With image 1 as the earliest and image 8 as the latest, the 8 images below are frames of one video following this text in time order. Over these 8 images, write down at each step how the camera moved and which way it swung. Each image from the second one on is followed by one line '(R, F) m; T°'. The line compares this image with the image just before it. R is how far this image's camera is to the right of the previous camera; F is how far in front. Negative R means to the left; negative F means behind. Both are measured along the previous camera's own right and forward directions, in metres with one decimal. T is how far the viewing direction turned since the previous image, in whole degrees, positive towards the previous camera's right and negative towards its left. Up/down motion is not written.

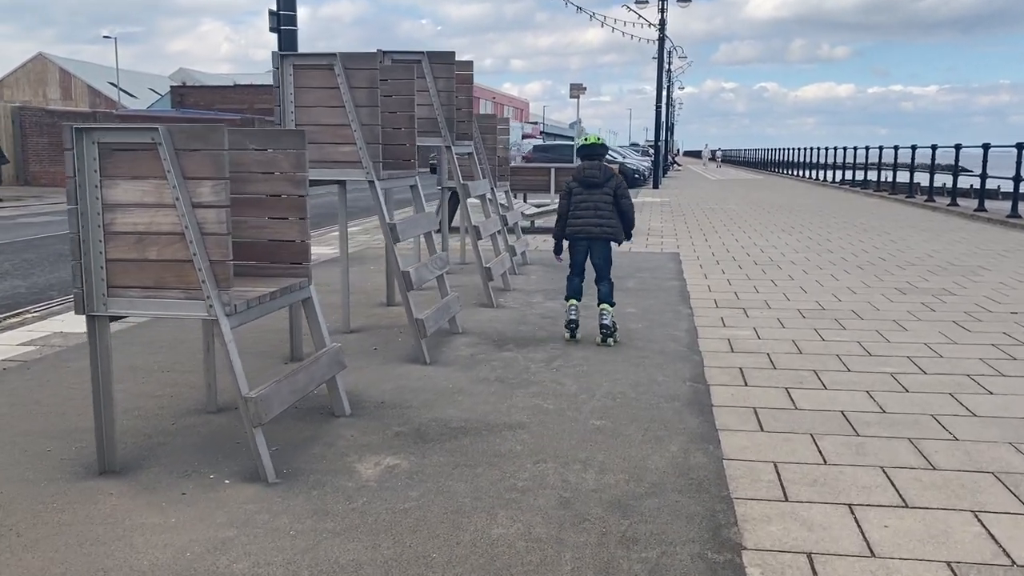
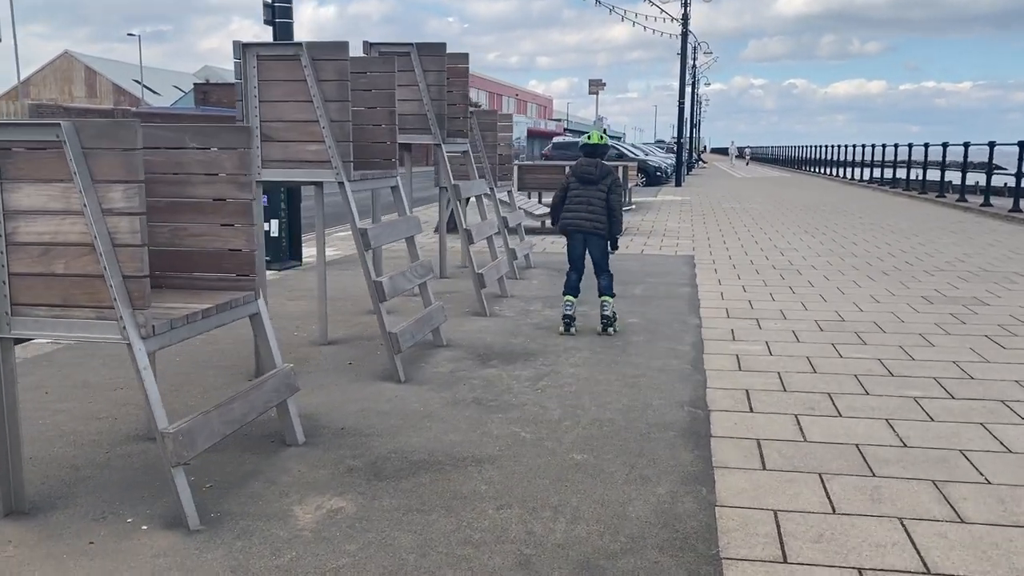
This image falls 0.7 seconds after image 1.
(+0.3, +0.5) m; -2°
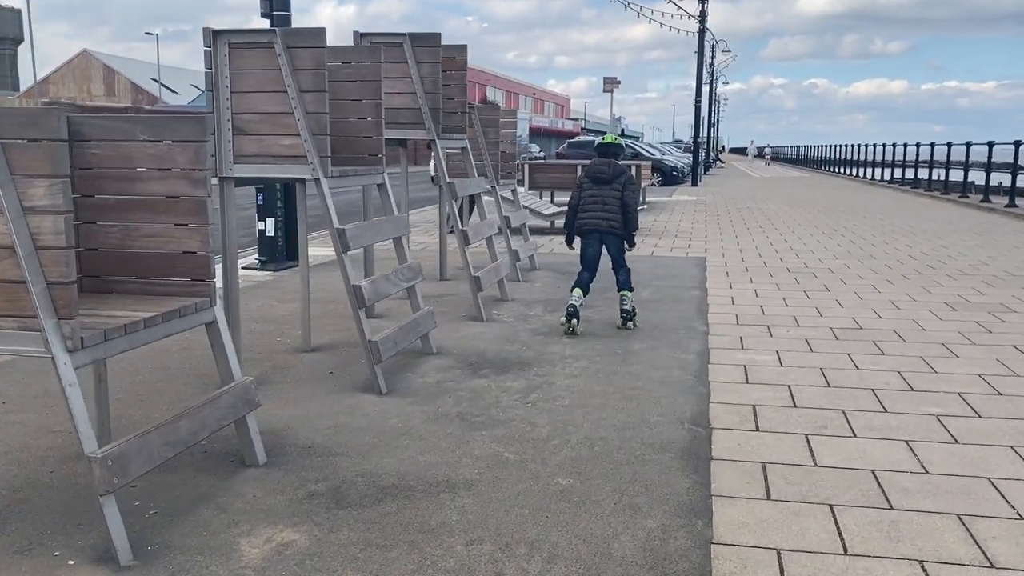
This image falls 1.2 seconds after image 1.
(+0.2, +0.4) m; -1°
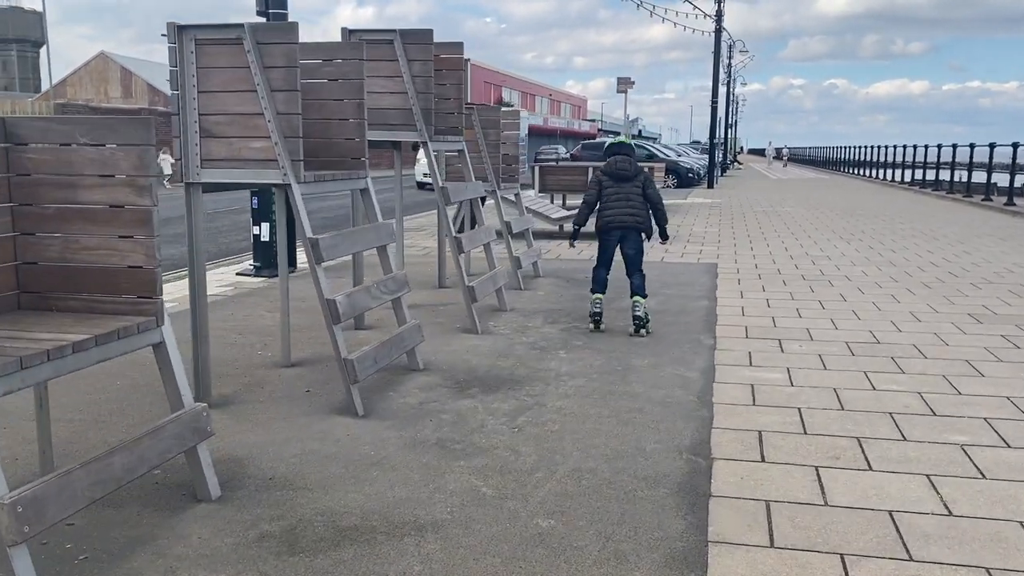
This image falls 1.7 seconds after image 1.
(+0.2, +0.4) m; -1°
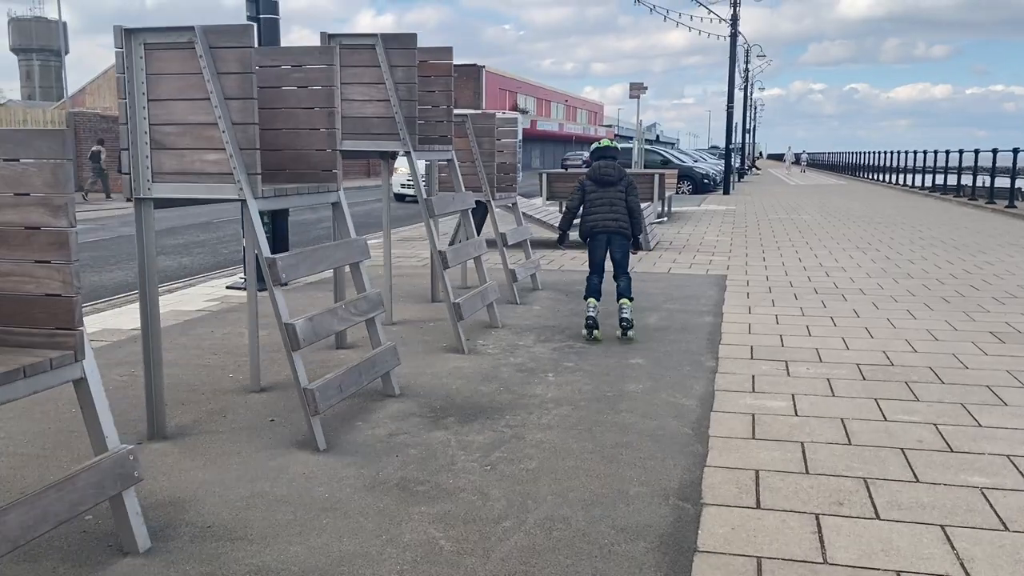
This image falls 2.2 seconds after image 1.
(+0.2, +0.4) m; -1°
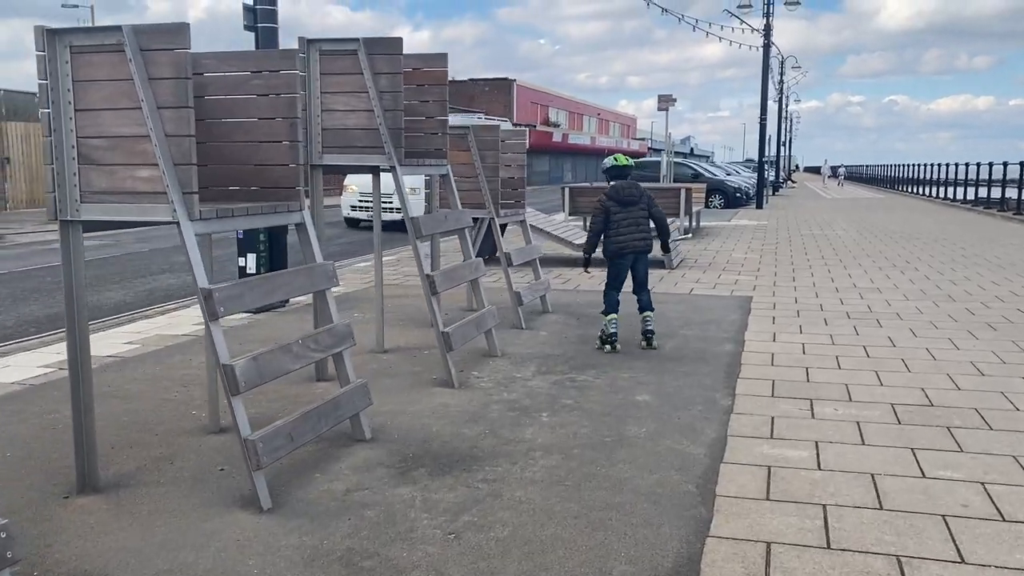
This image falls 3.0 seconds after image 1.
(+0.3, +0.6) m; -2°
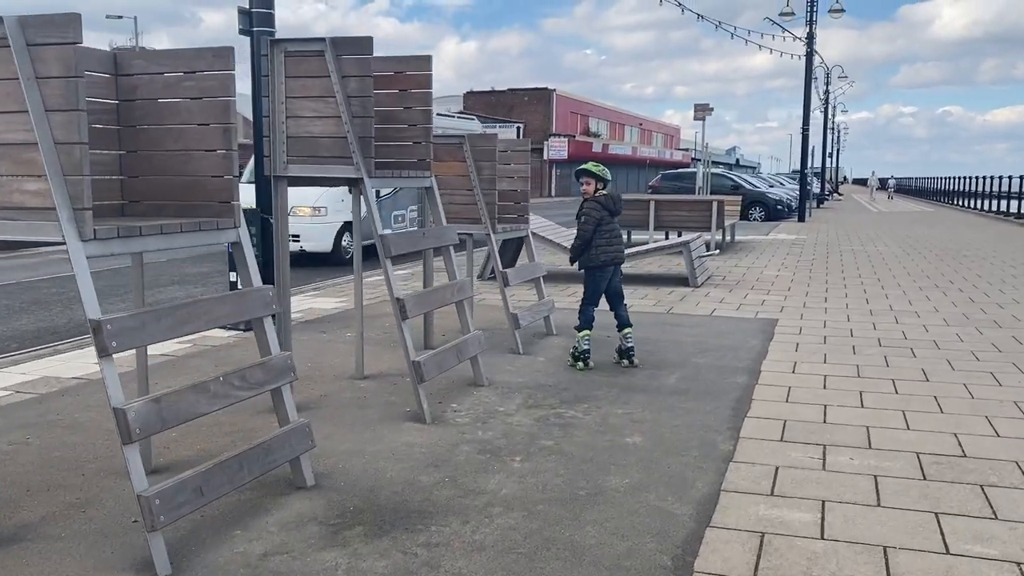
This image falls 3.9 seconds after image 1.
(+0.4, +0.6) m; -3°
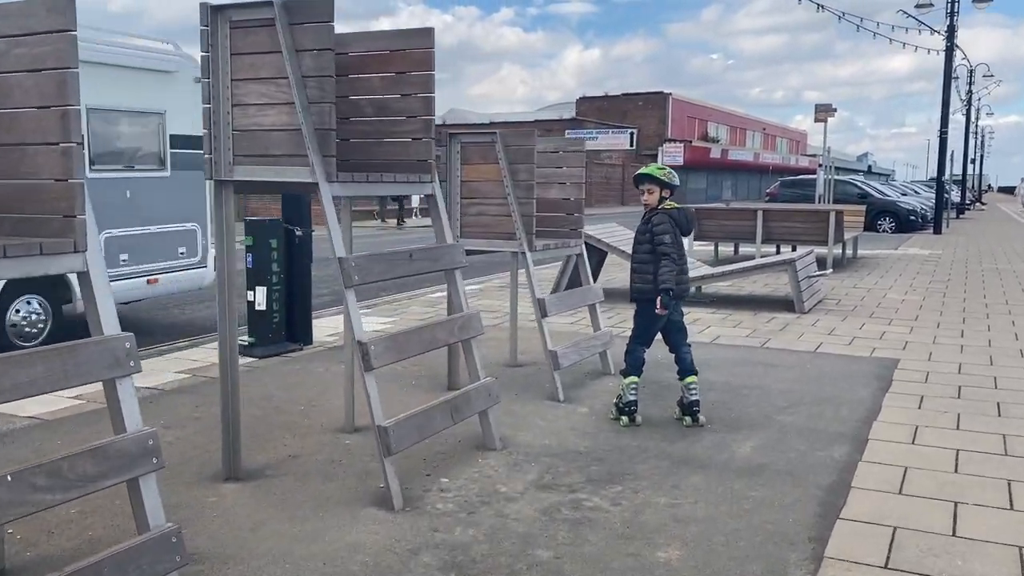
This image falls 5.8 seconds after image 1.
(+0.5, +1.4) m; -8°
